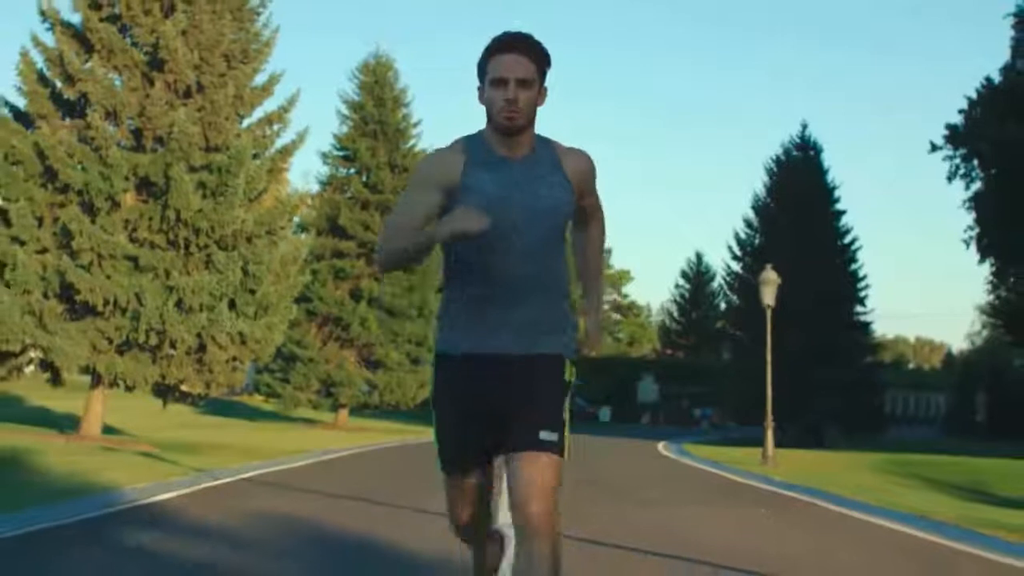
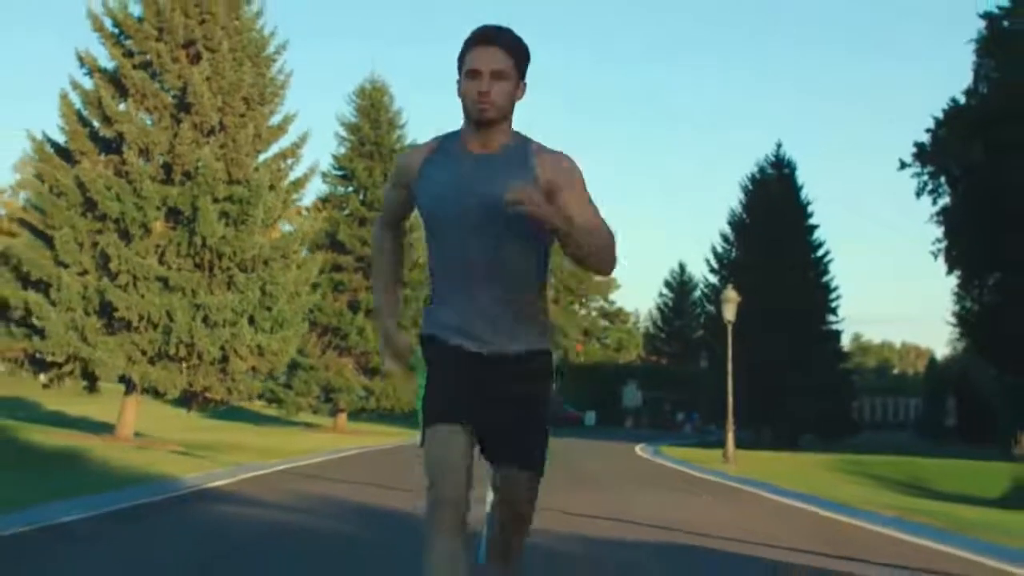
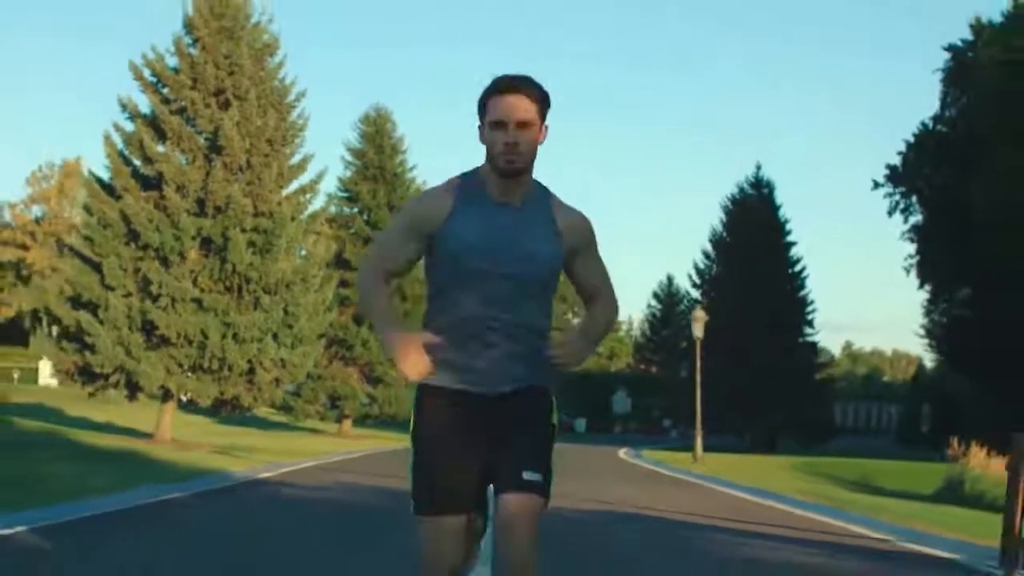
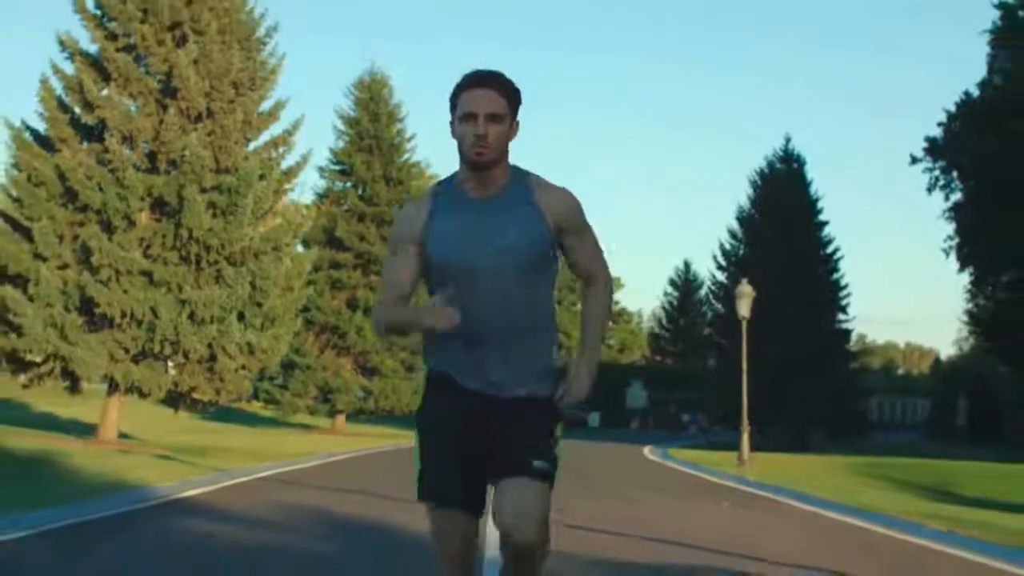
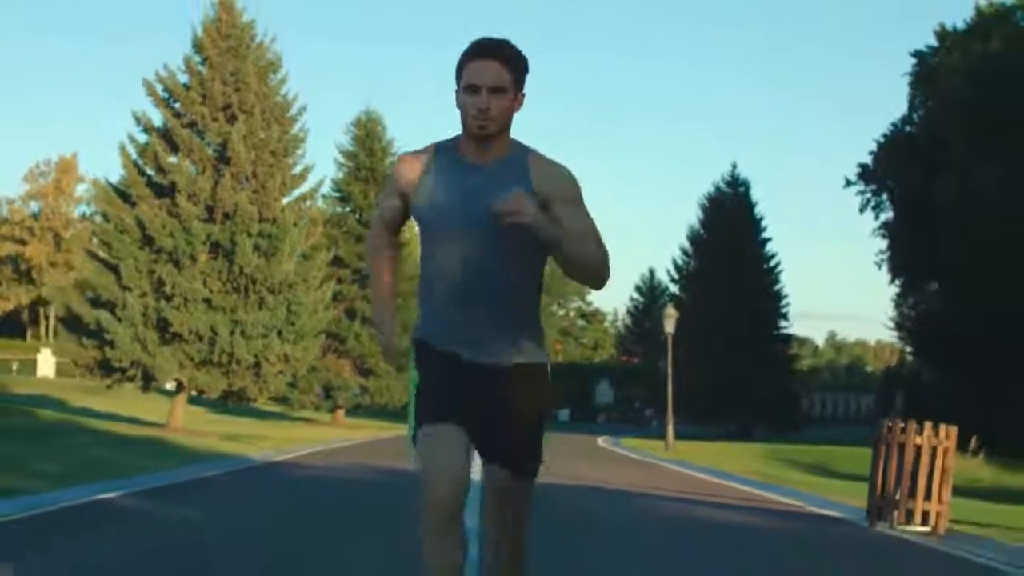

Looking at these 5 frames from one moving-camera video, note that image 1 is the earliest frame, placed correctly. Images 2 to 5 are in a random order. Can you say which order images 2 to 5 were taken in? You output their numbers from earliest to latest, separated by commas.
4, 2, 3, 5
